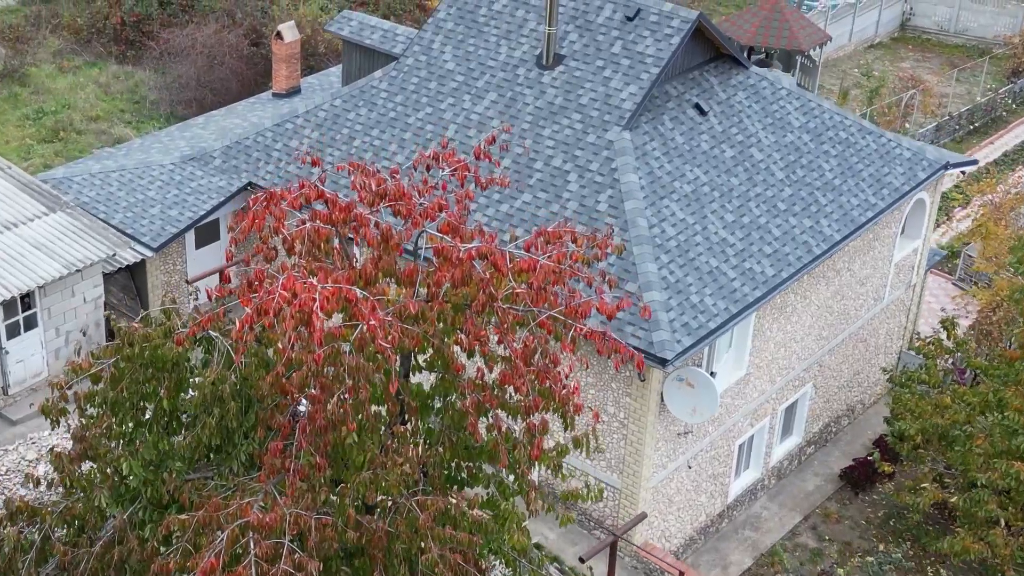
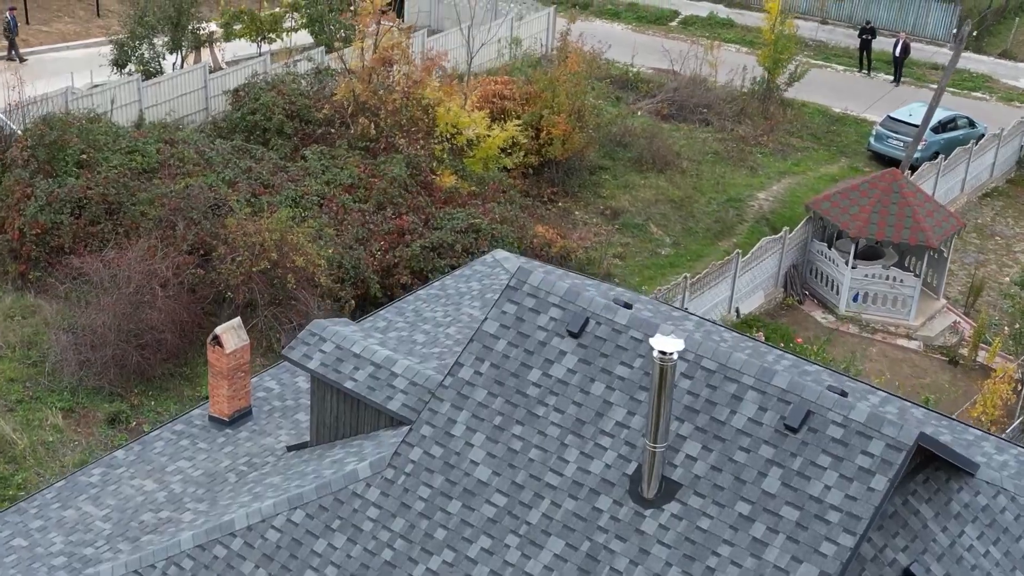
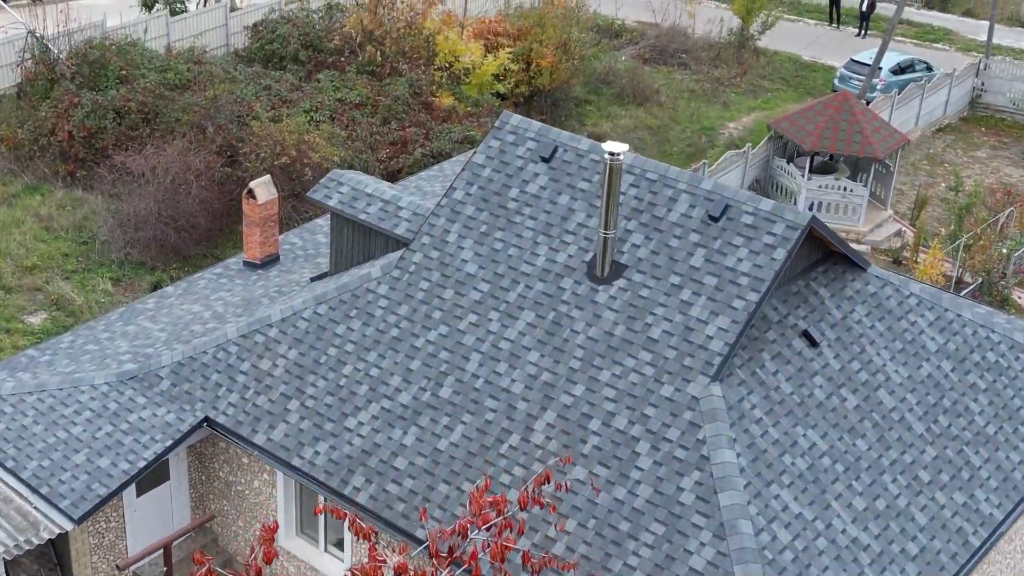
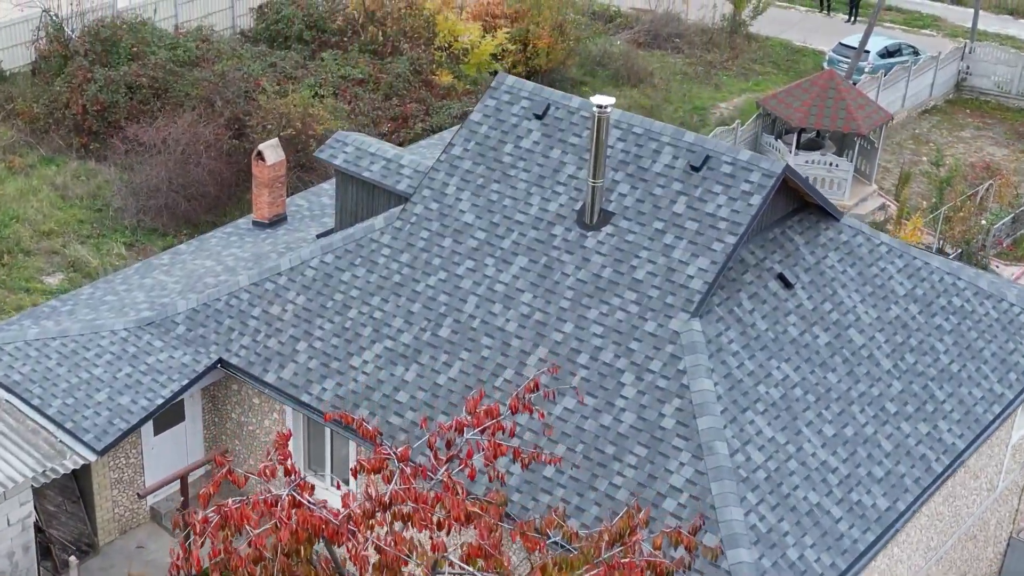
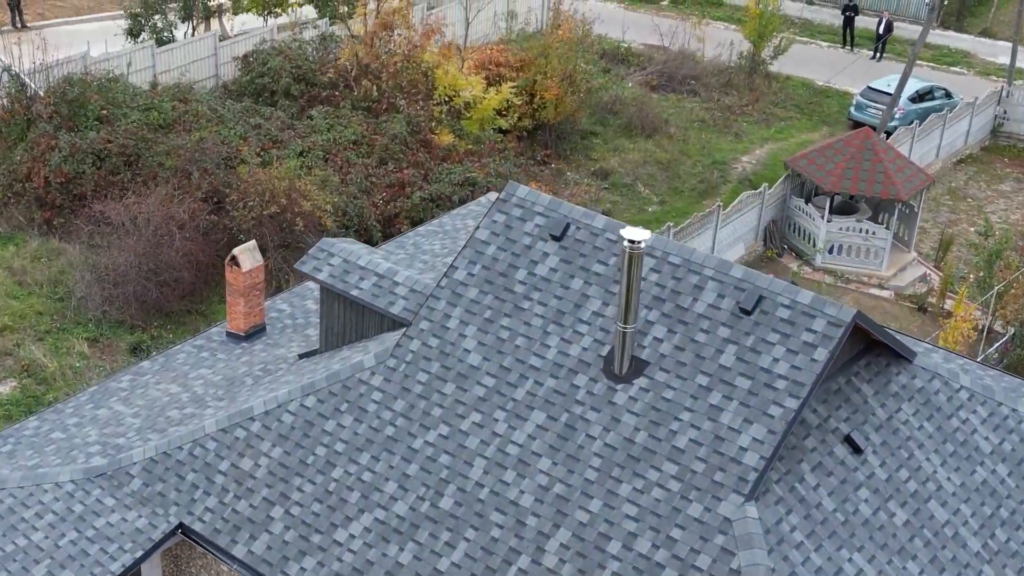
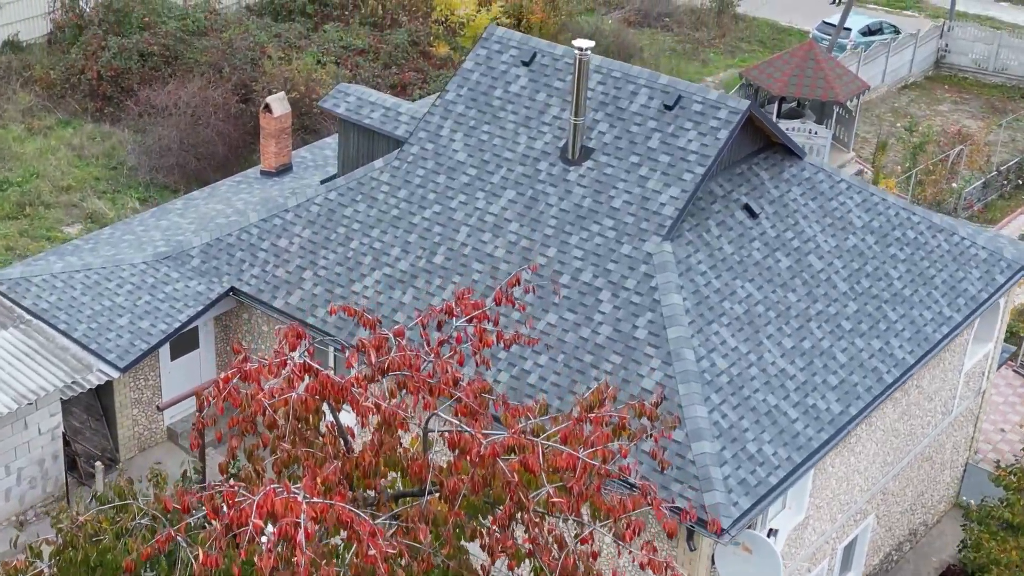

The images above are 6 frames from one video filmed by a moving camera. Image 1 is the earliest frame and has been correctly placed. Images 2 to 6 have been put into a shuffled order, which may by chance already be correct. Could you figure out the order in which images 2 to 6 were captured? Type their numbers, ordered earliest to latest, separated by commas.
6, 4, 3, 5, 2
